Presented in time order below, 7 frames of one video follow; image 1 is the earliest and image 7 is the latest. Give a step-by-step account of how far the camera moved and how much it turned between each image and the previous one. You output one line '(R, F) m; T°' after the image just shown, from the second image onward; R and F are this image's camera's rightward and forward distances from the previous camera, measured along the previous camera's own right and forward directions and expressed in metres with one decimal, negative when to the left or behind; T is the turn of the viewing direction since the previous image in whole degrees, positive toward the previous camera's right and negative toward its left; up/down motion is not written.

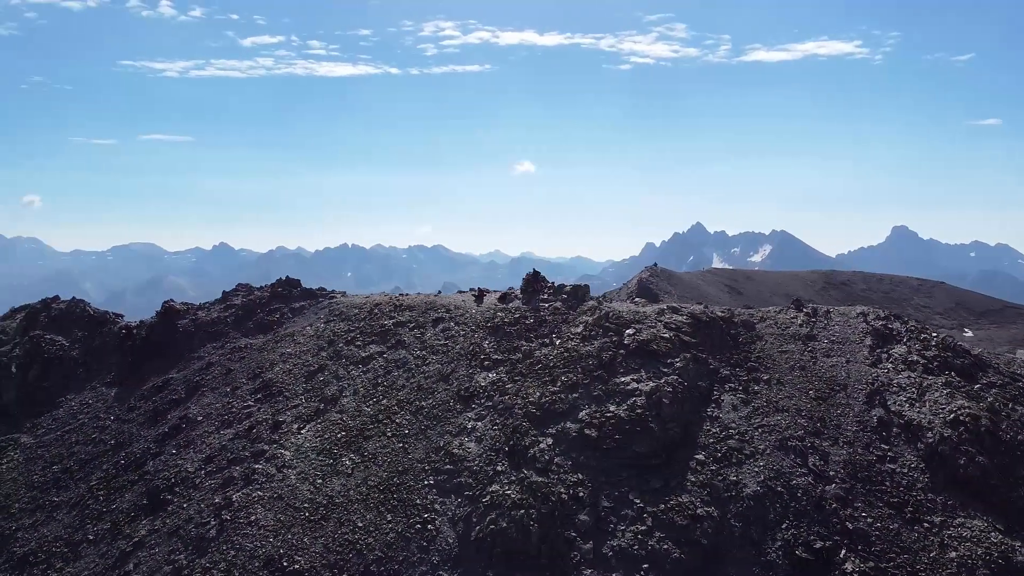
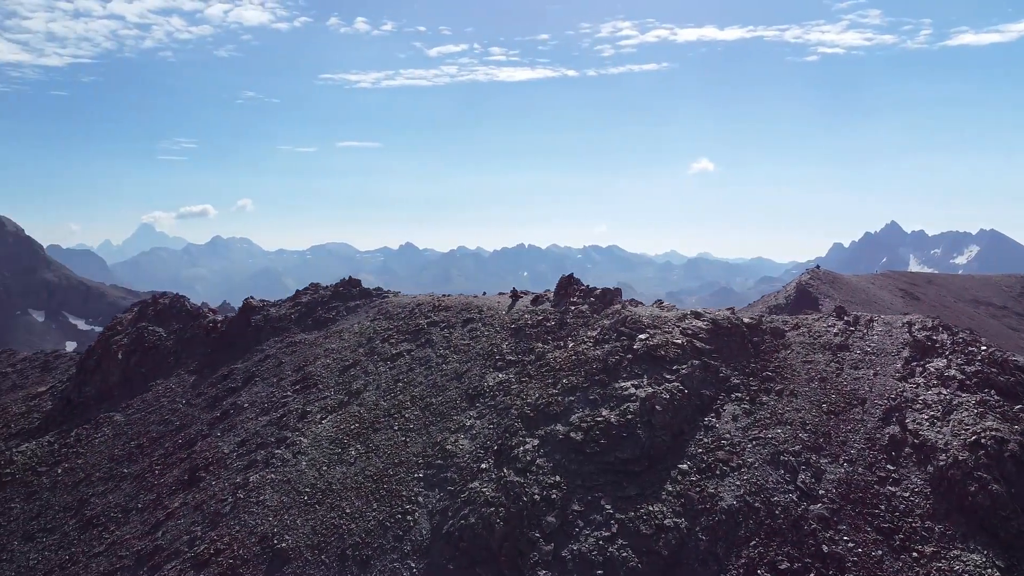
(+5.8, +0.1) m; -12°
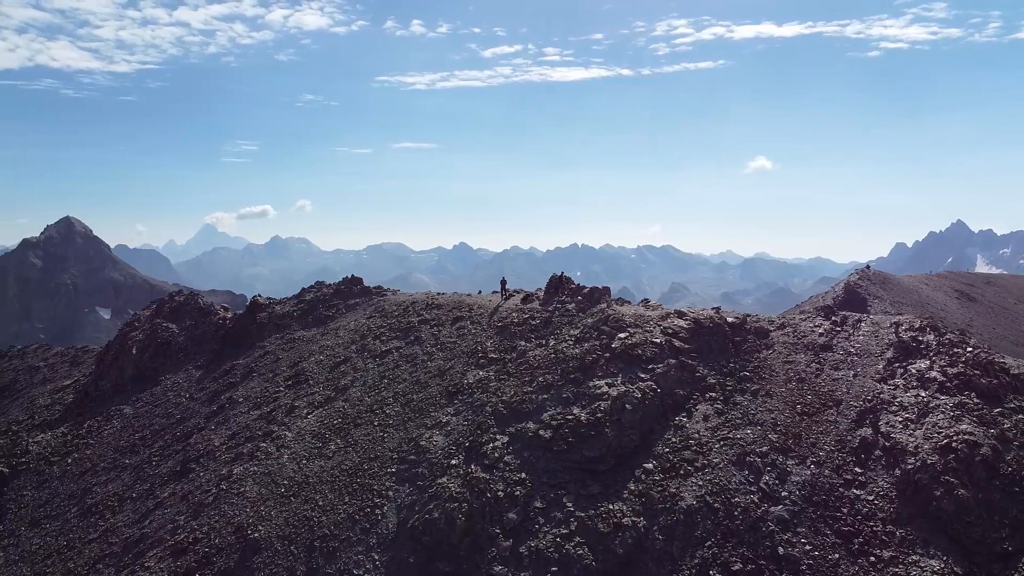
(+2.6, -0.1) m; -4°
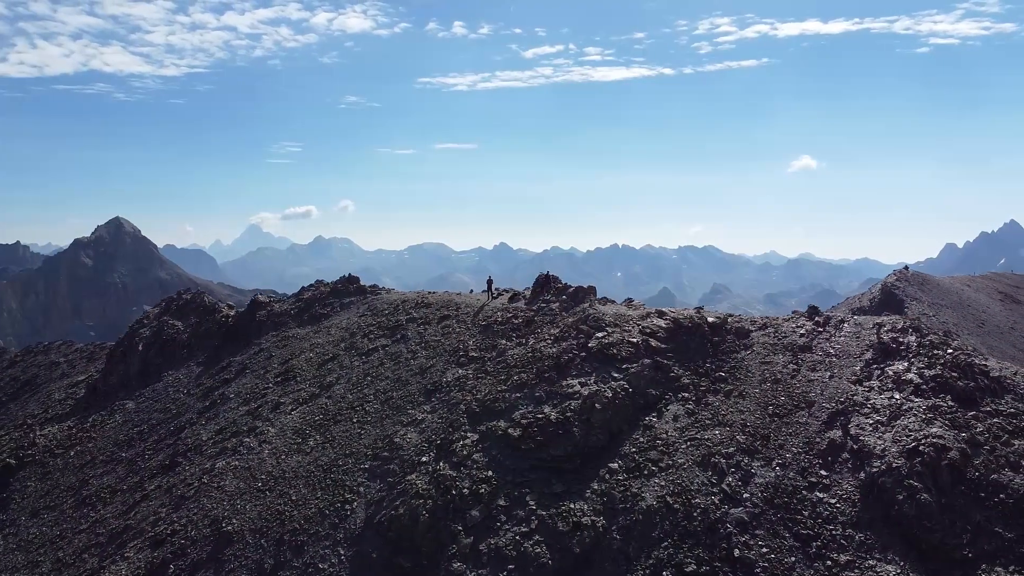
(+2.2, 0.0) m; -3°
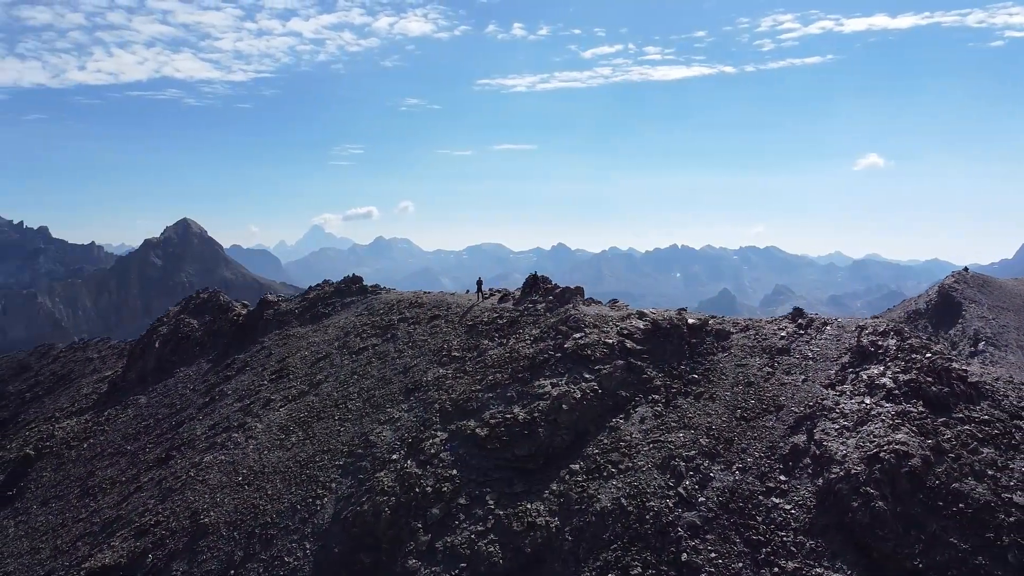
(+2.8, 0.0) m; -4°
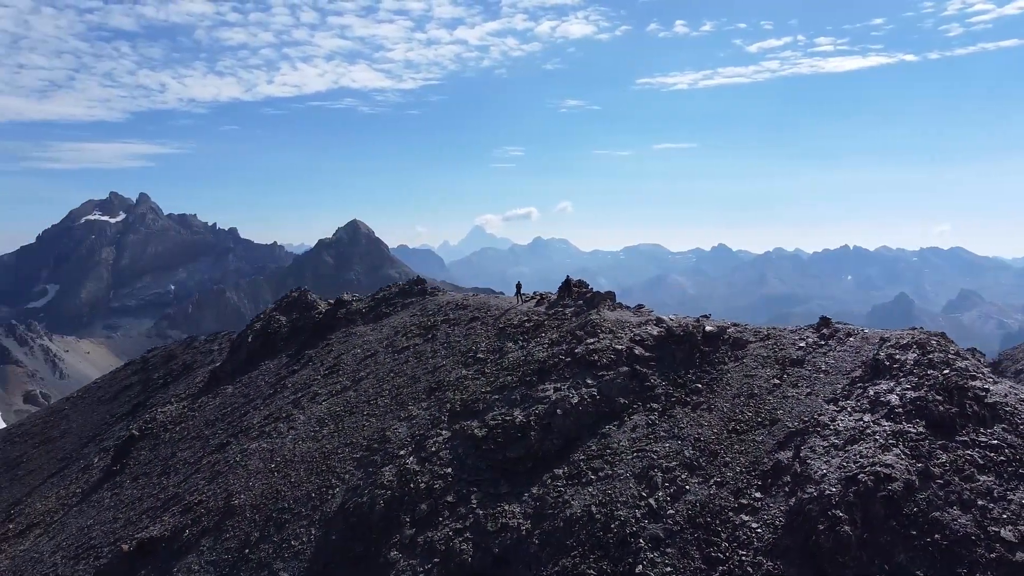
(+5.0, +0.1) m; -11°
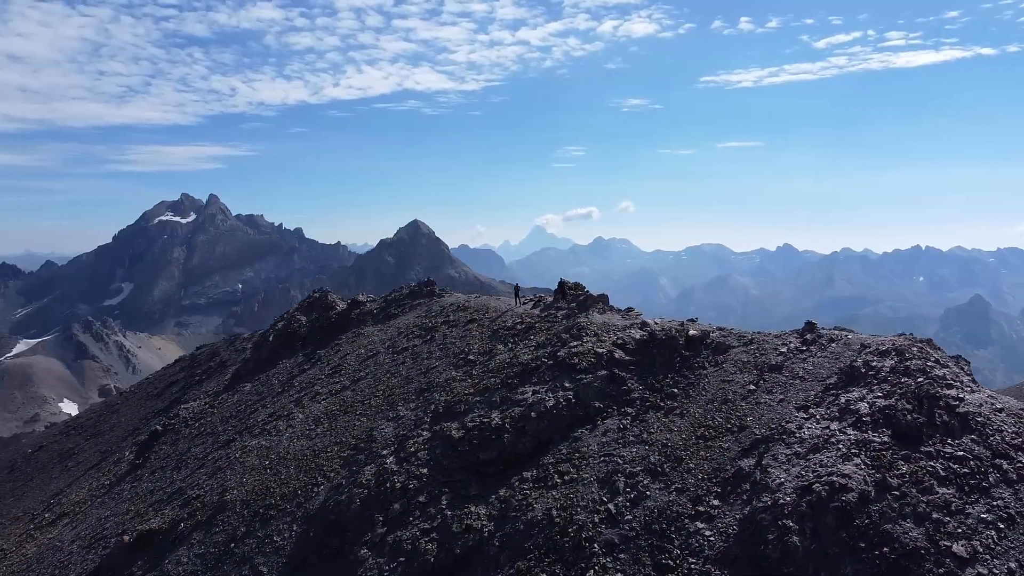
(+2.7, 0.0) m; -4°
